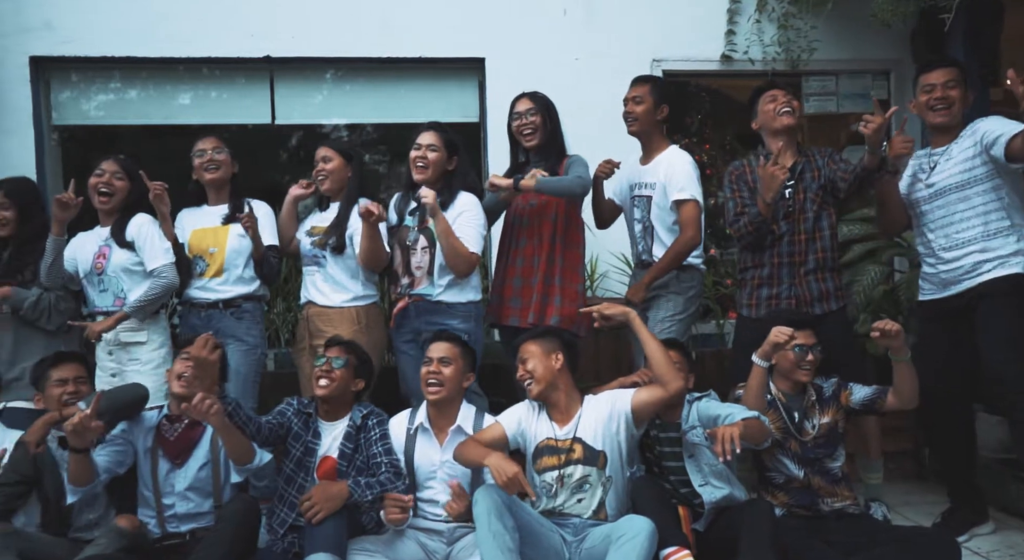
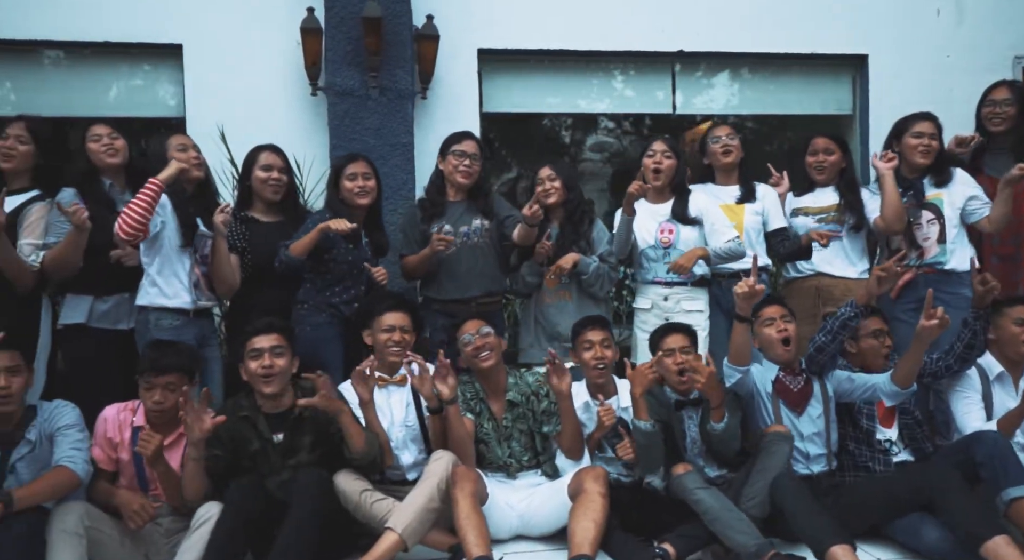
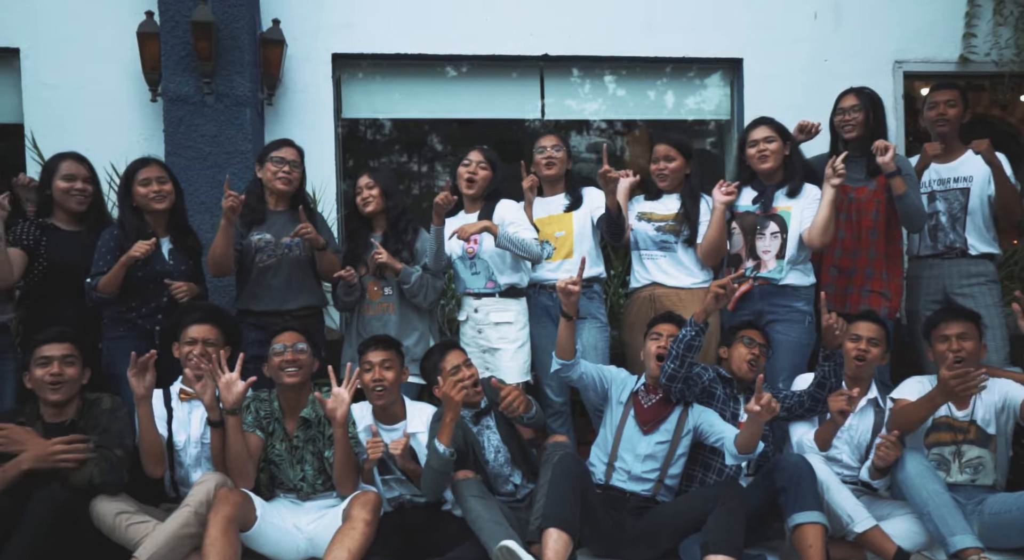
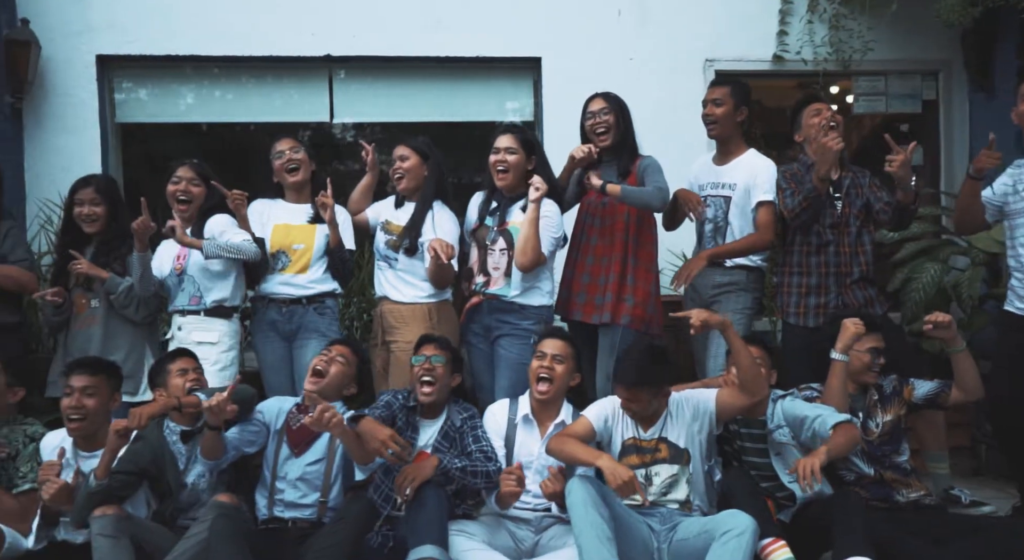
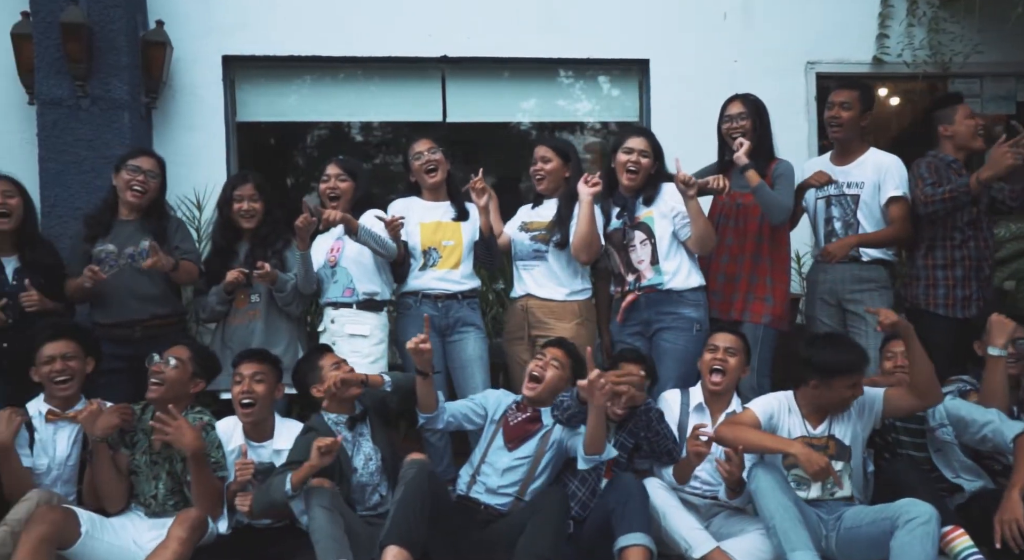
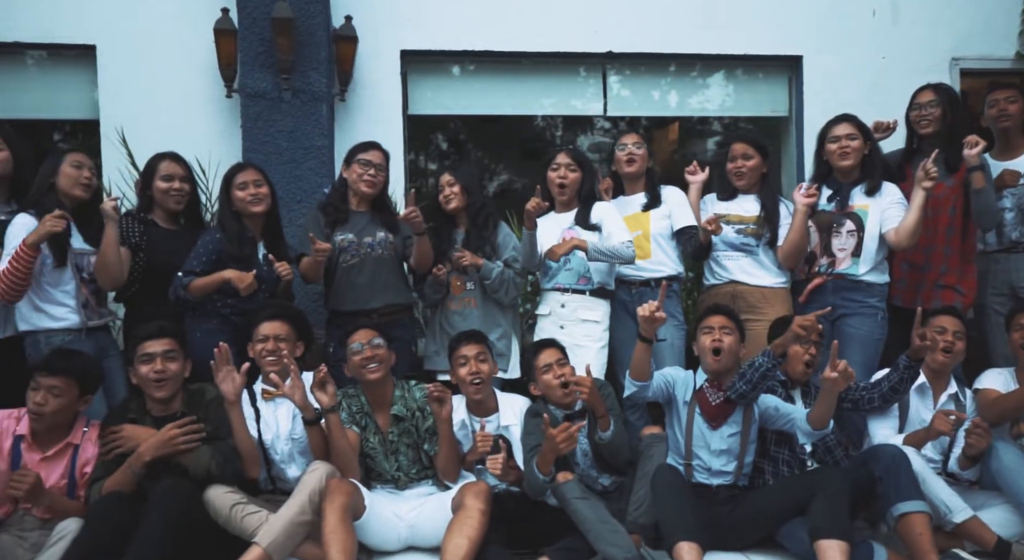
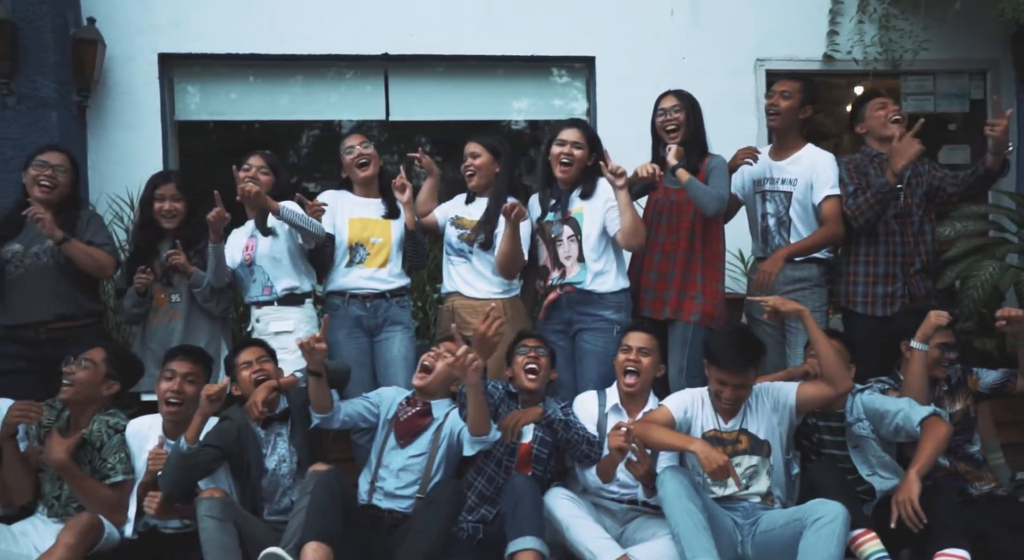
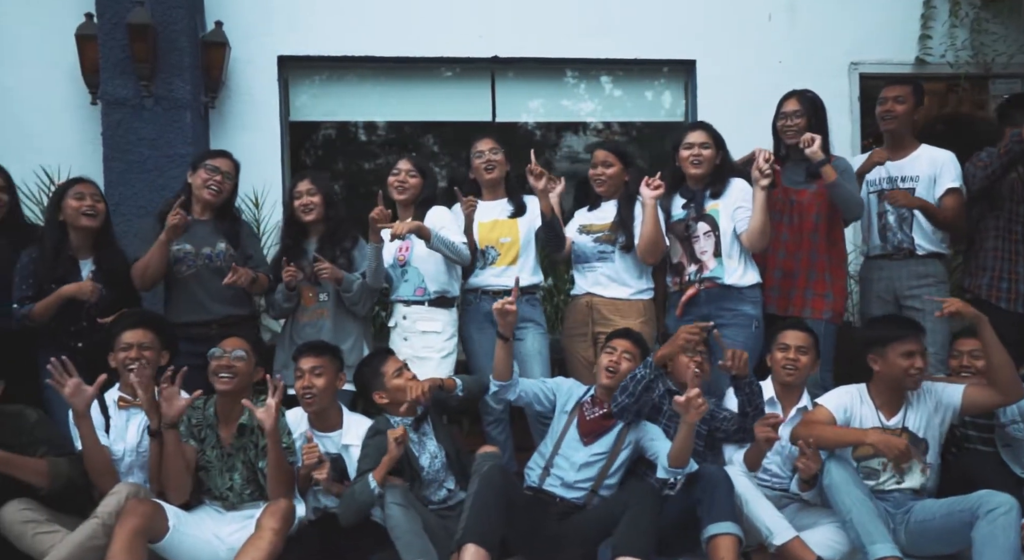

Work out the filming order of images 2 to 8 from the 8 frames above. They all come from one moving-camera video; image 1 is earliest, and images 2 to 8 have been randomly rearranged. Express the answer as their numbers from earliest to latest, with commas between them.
4, 7, 5, 8, 3, 6, 2
